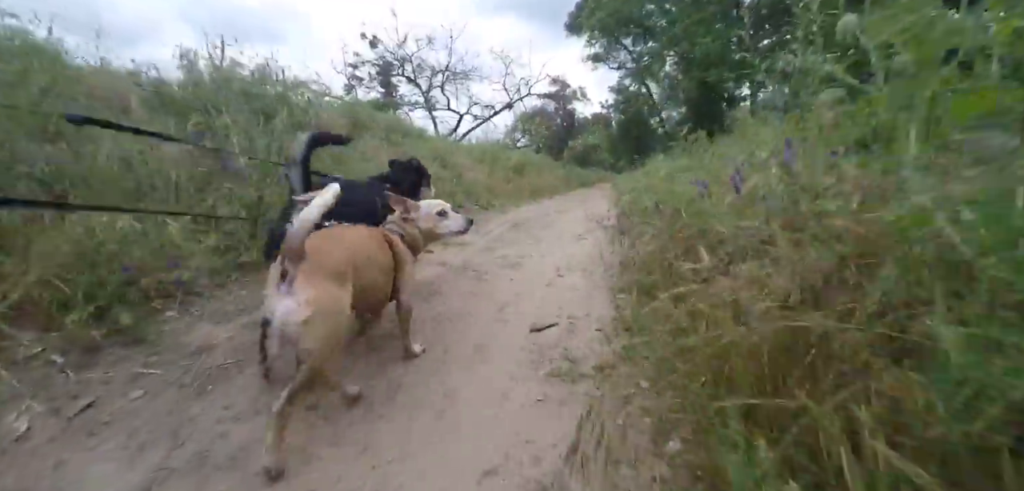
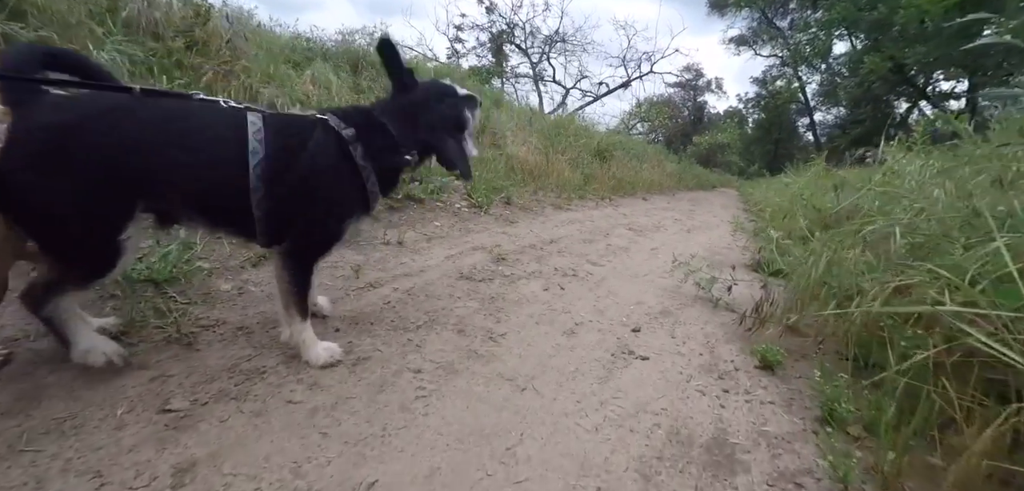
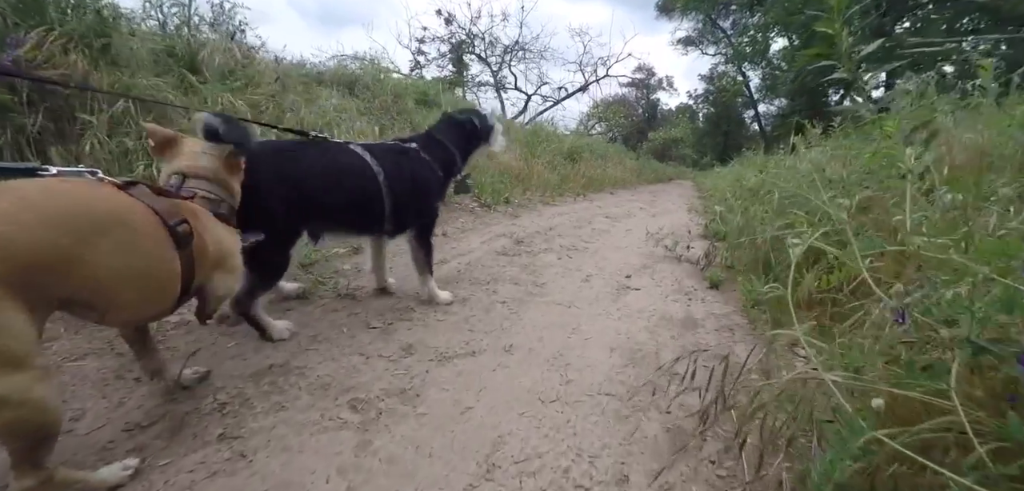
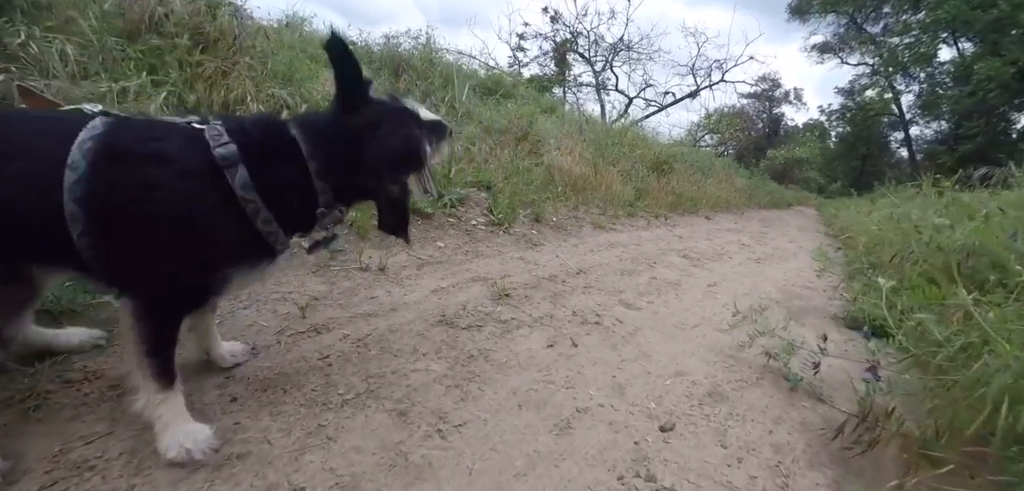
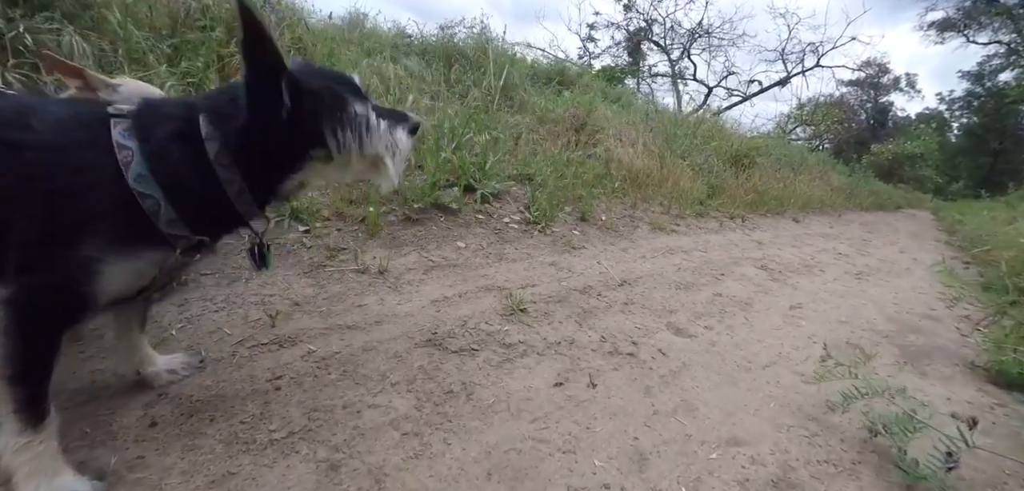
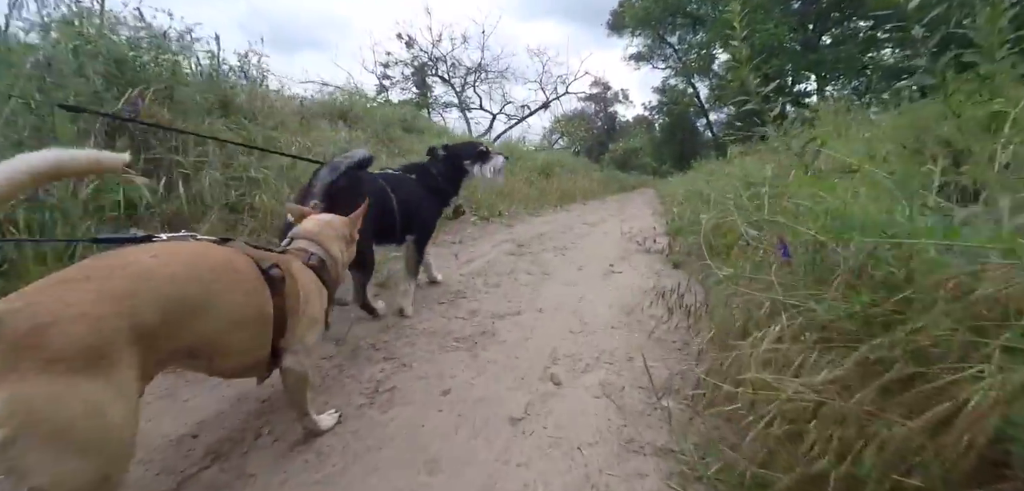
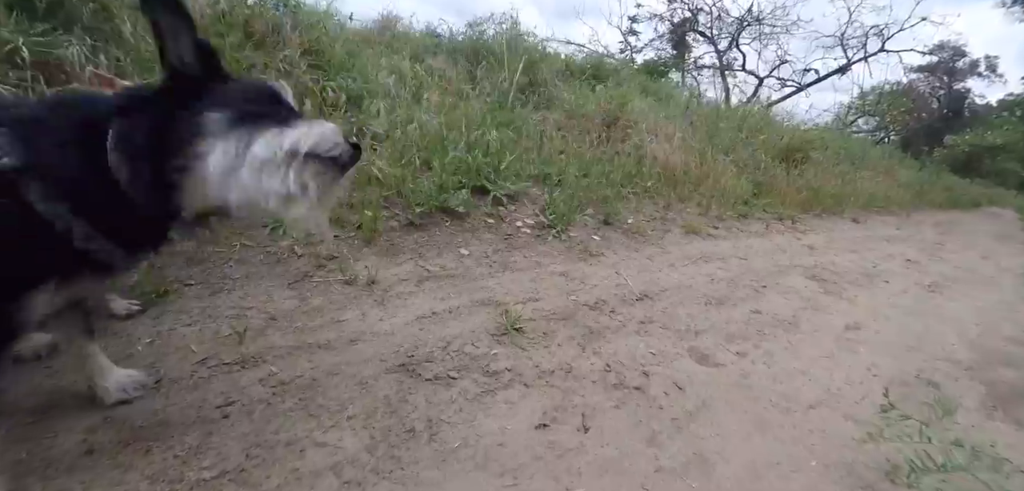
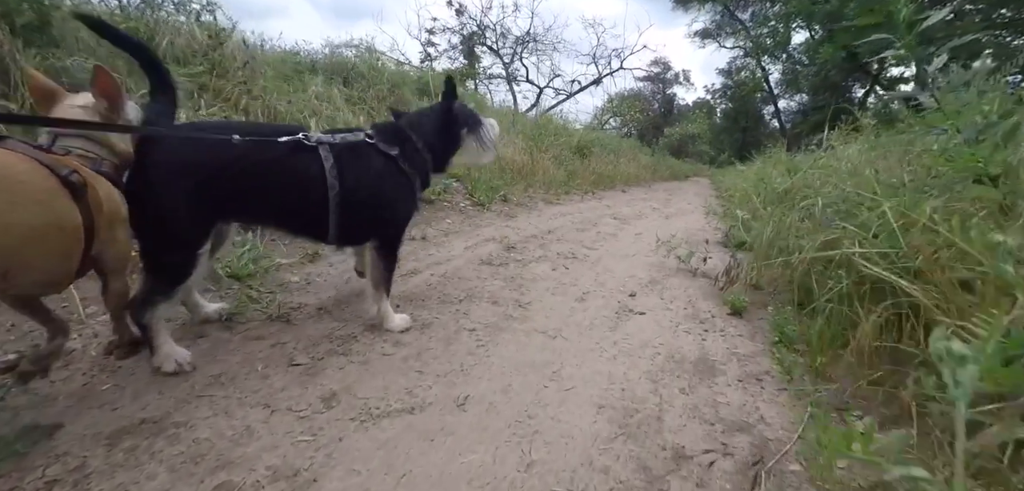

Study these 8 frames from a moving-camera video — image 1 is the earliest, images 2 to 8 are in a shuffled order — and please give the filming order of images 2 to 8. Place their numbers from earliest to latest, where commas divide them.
6, 3, 8, 2, 4, 5, 7
